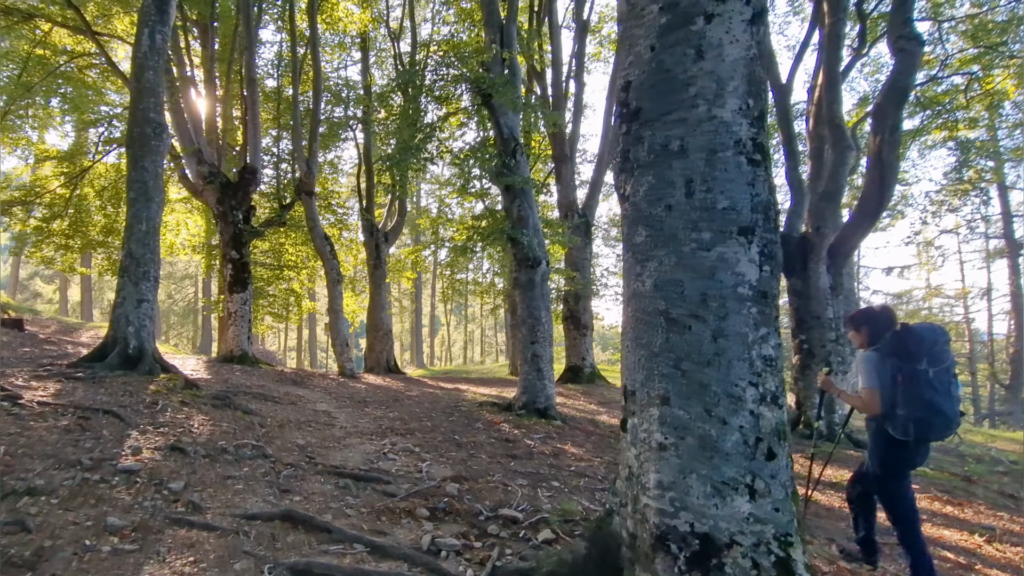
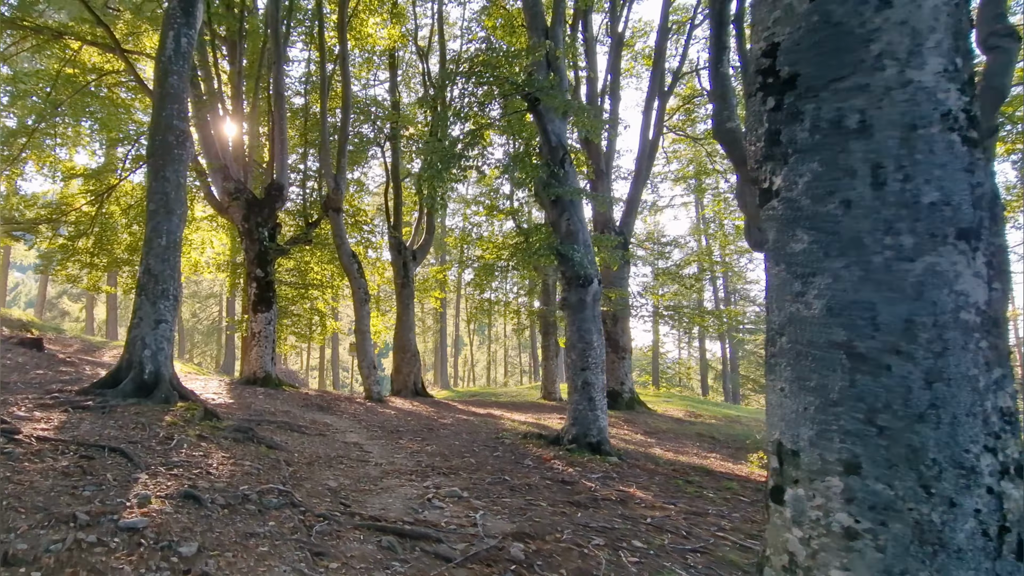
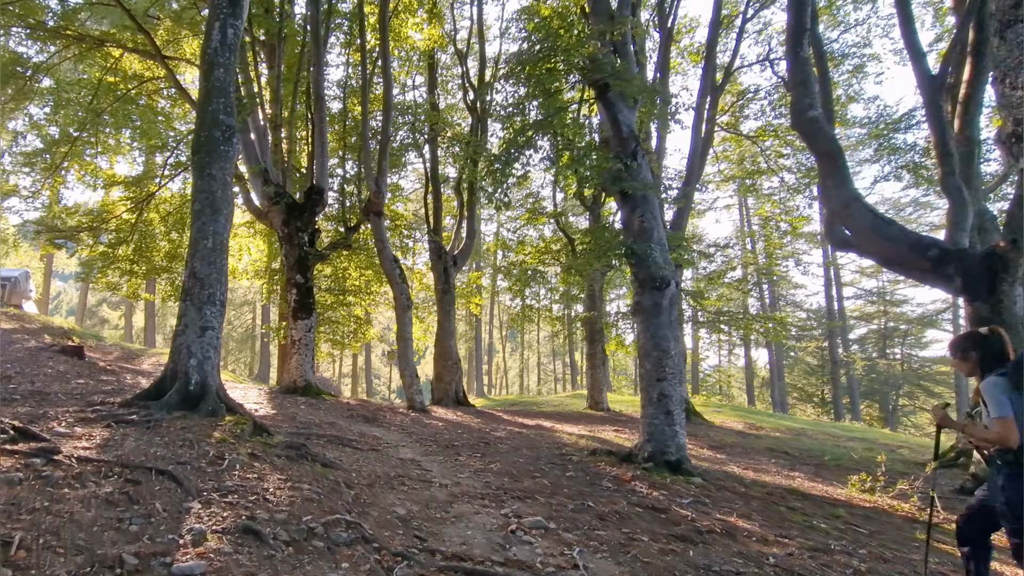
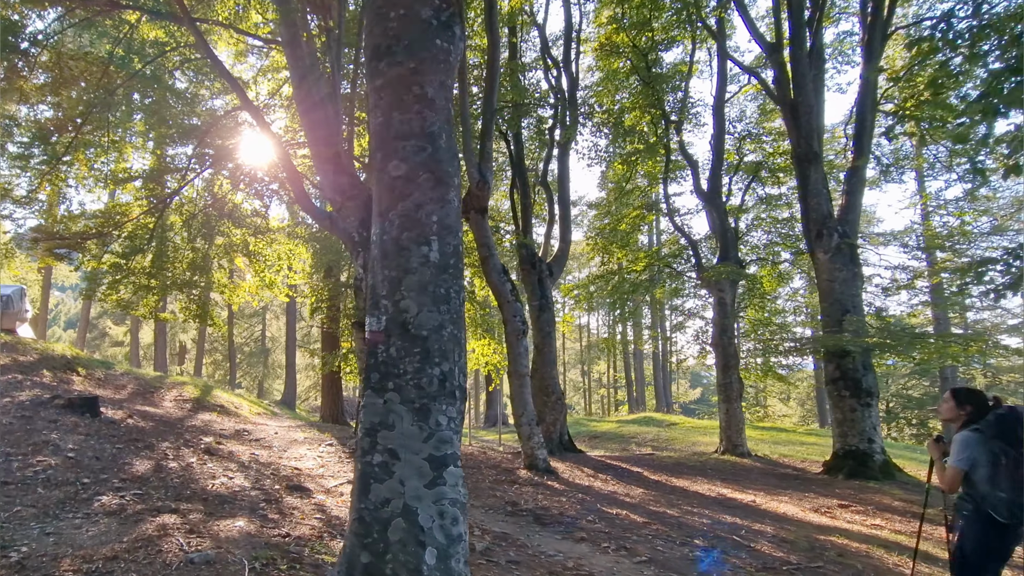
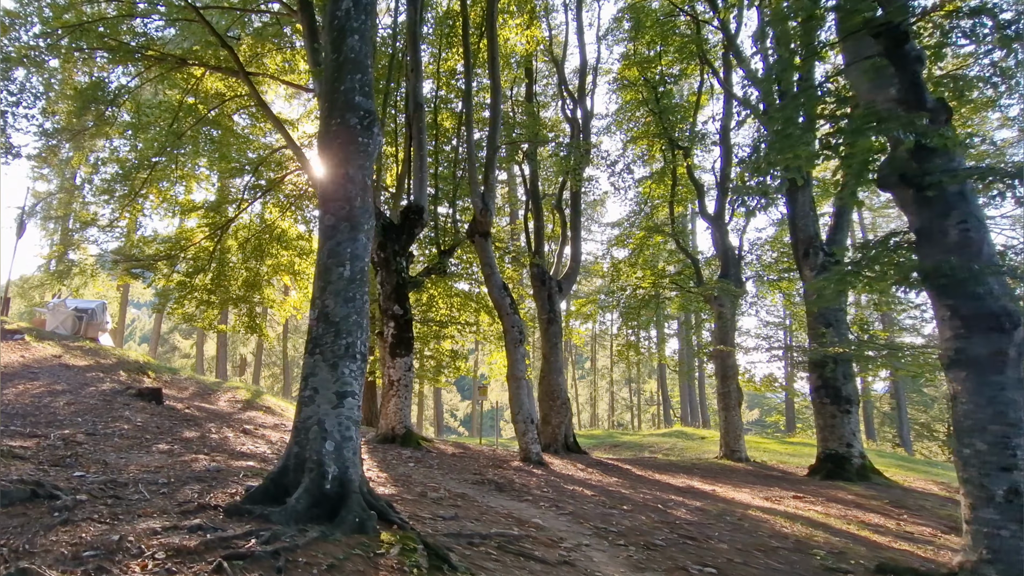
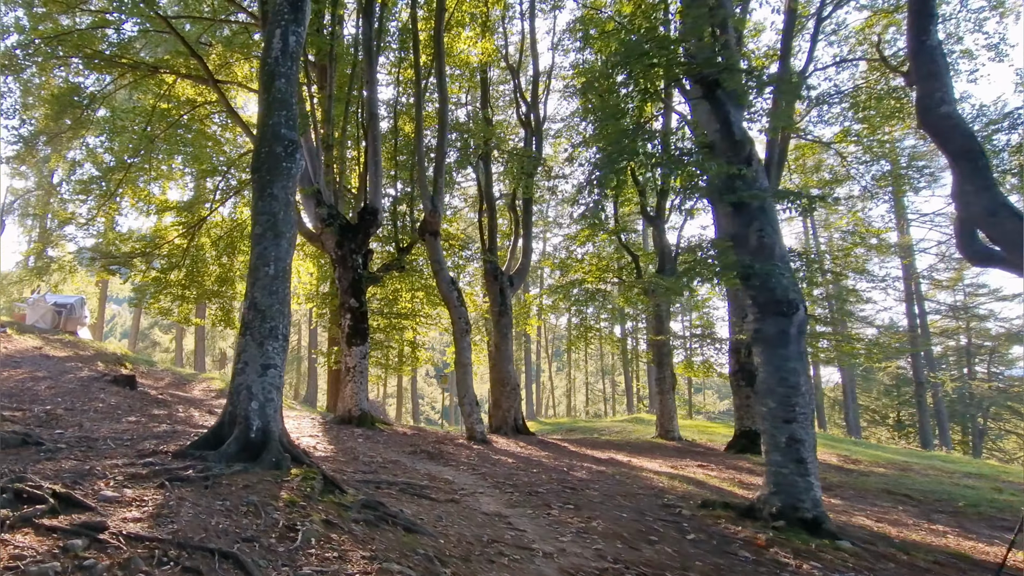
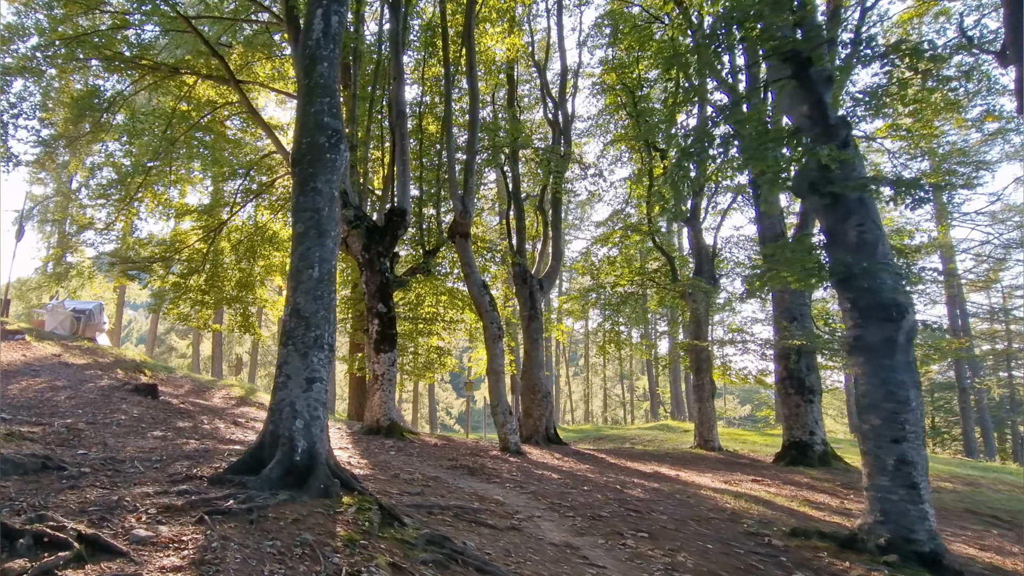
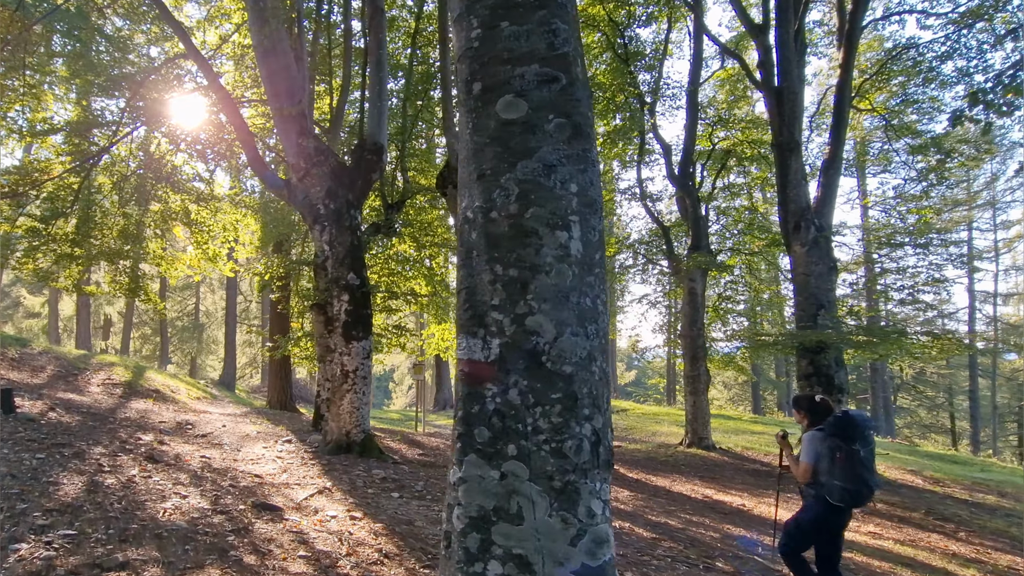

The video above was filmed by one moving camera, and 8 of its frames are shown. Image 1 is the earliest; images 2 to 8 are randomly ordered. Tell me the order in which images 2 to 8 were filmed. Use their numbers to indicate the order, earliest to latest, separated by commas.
2, 3, 6, 7, 5, 4, 8
